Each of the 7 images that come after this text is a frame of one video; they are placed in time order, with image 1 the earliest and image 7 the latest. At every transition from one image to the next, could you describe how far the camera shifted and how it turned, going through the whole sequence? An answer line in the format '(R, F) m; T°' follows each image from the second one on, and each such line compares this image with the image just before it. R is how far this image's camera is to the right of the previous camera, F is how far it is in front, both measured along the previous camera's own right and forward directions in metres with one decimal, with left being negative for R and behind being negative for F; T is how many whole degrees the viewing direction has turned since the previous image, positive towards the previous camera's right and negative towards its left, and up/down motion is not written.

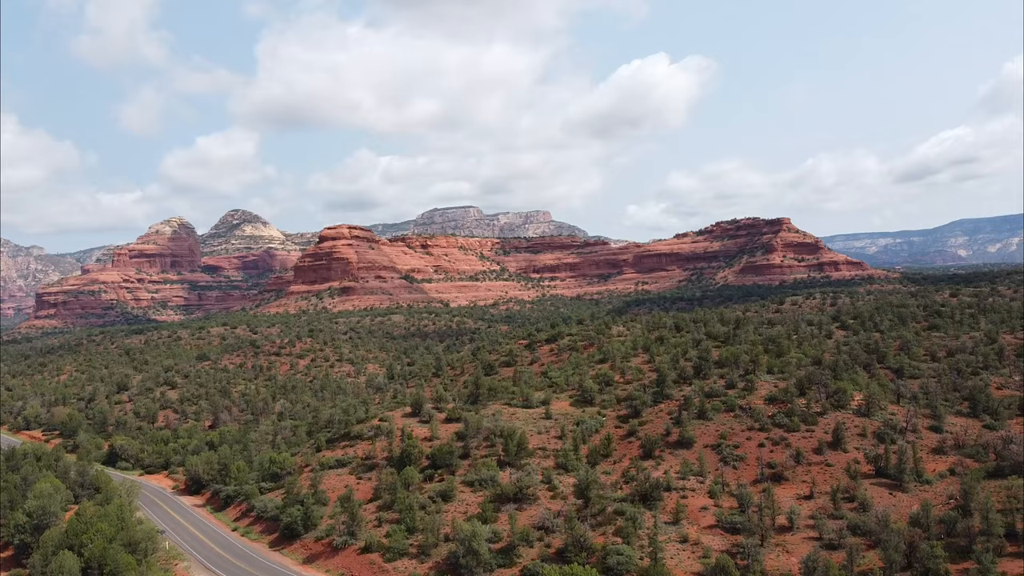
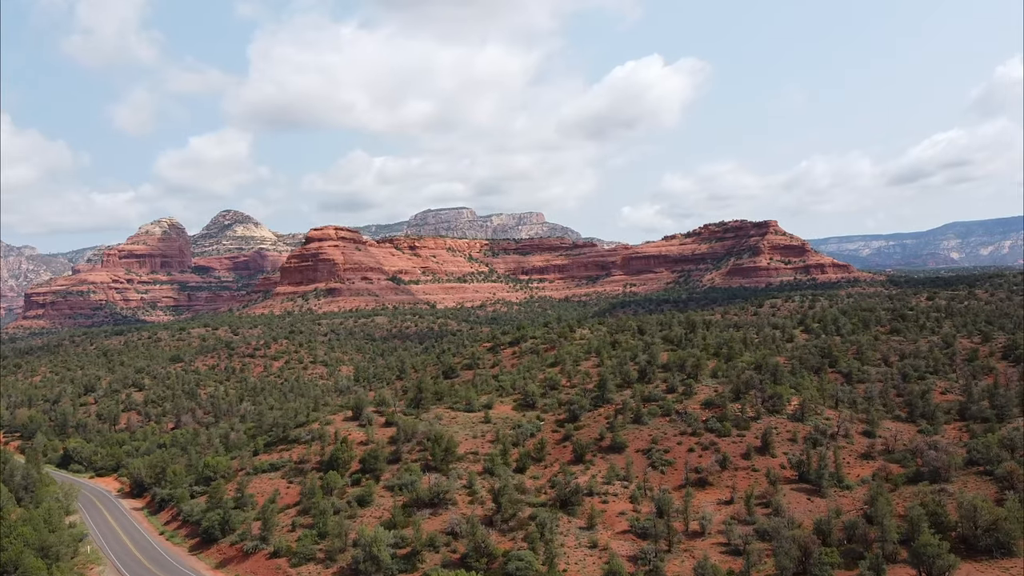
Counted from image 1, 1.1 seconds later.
(+2.2, -0.1) m; 0°
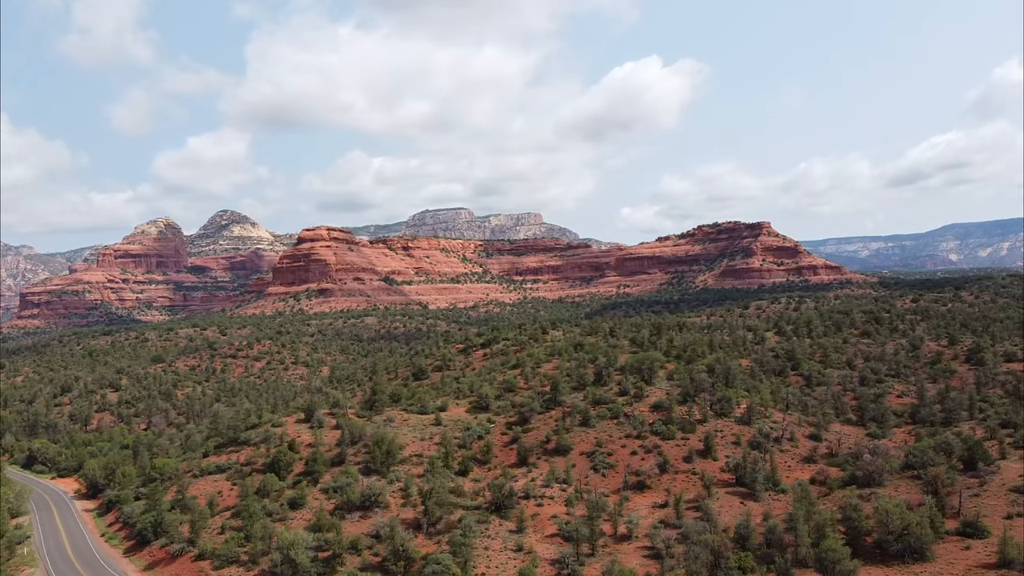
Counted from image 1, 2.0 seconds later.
(+1.9, -0.1) m; 0°
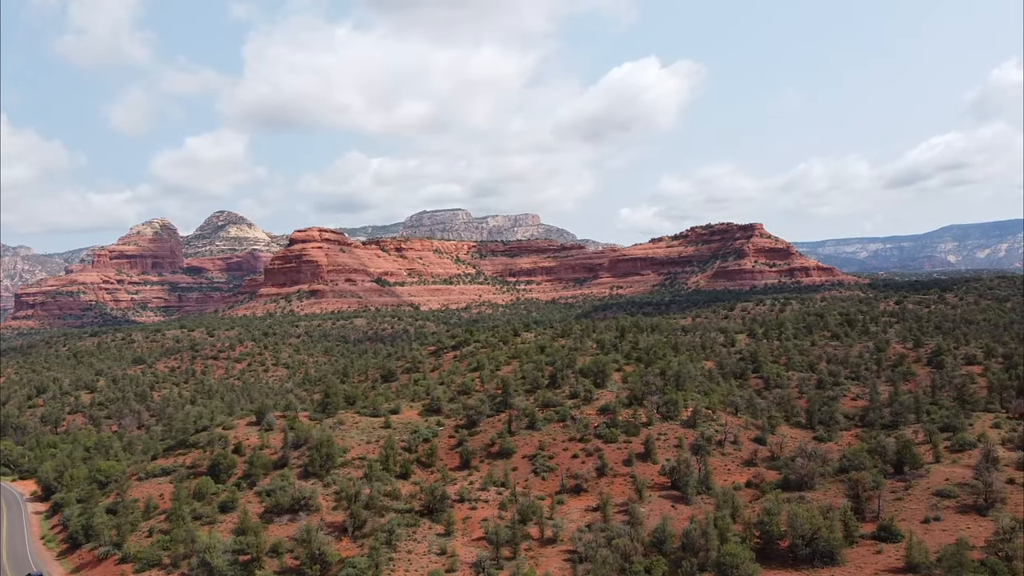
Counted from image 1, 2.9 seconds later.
(+2.0, -0.1) m; 0°
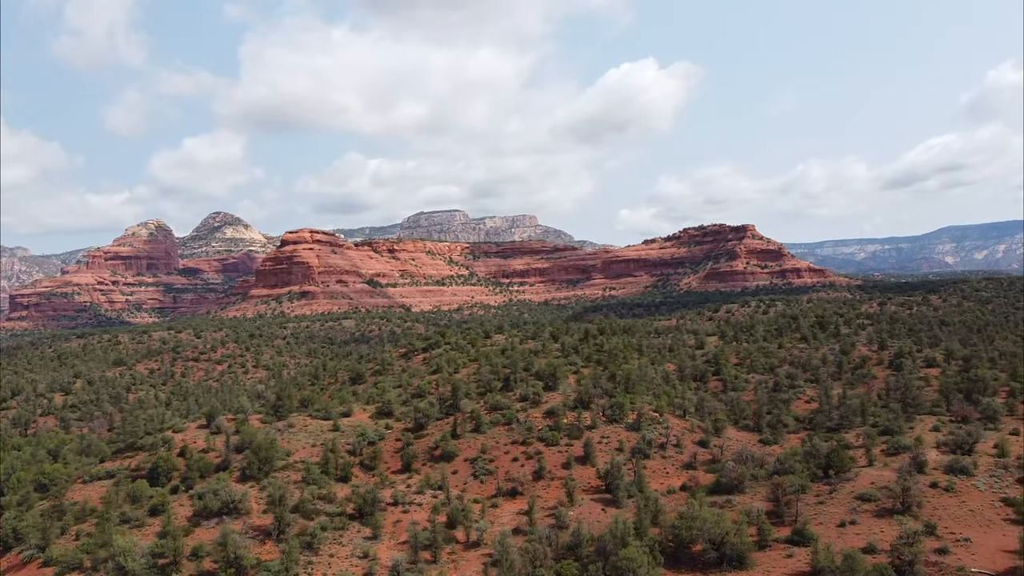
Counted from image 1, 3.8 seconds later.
(+2.0, -0.1) m; 0°
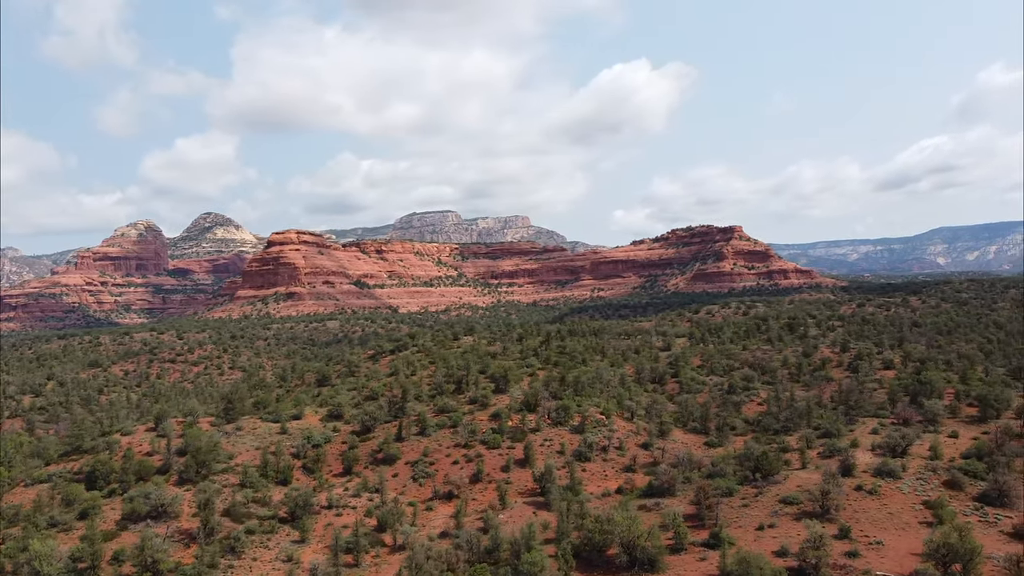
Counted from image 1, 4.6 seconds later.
(+1.8, -0.1) m; 0°
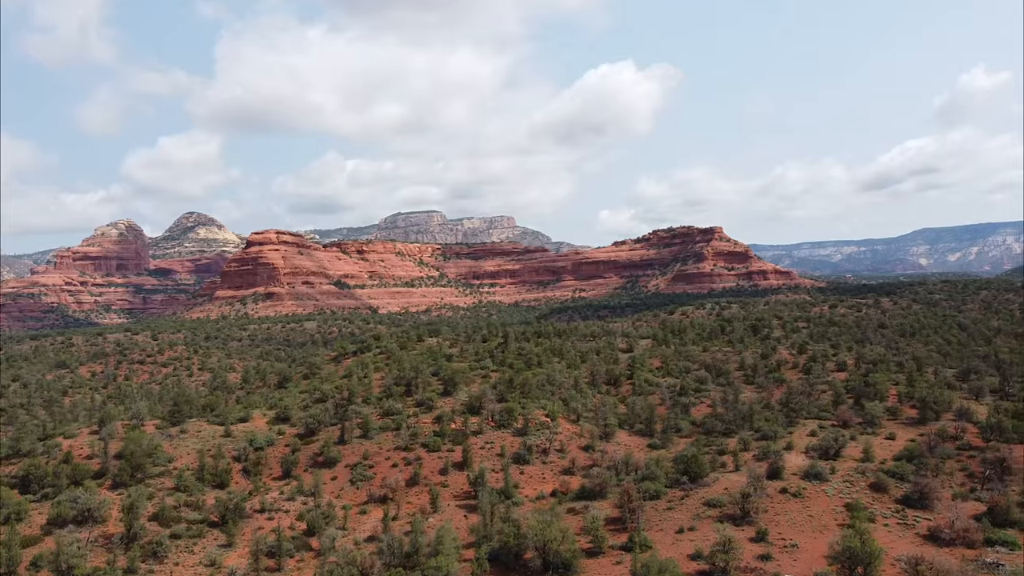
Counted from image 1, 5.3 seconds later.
(+1.6, 0.0) m; +1°
